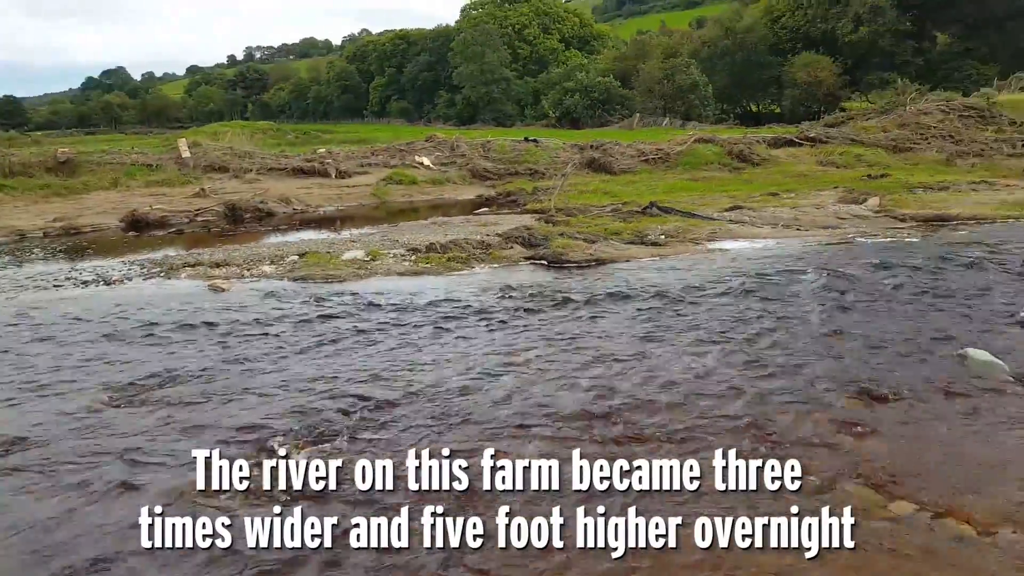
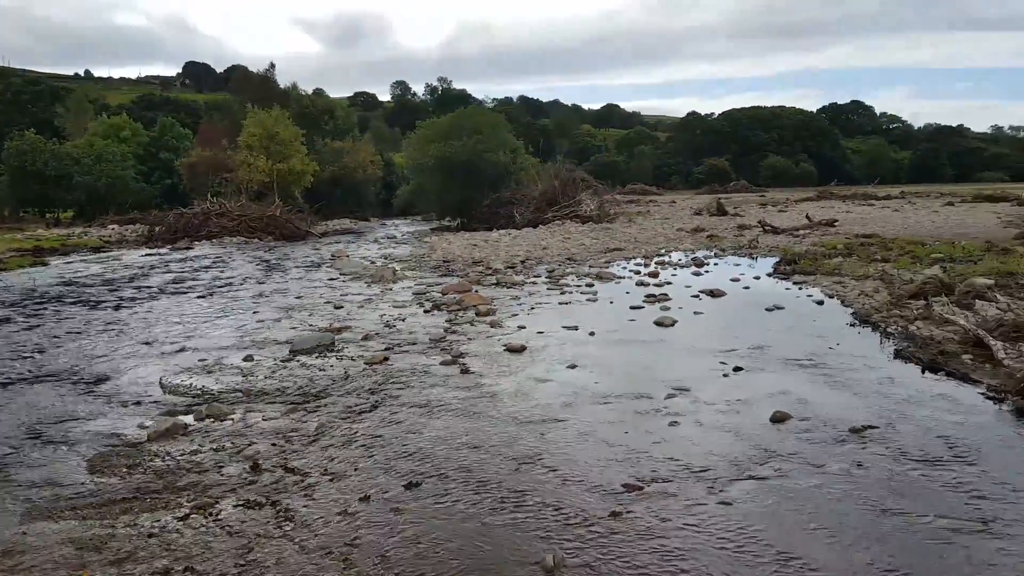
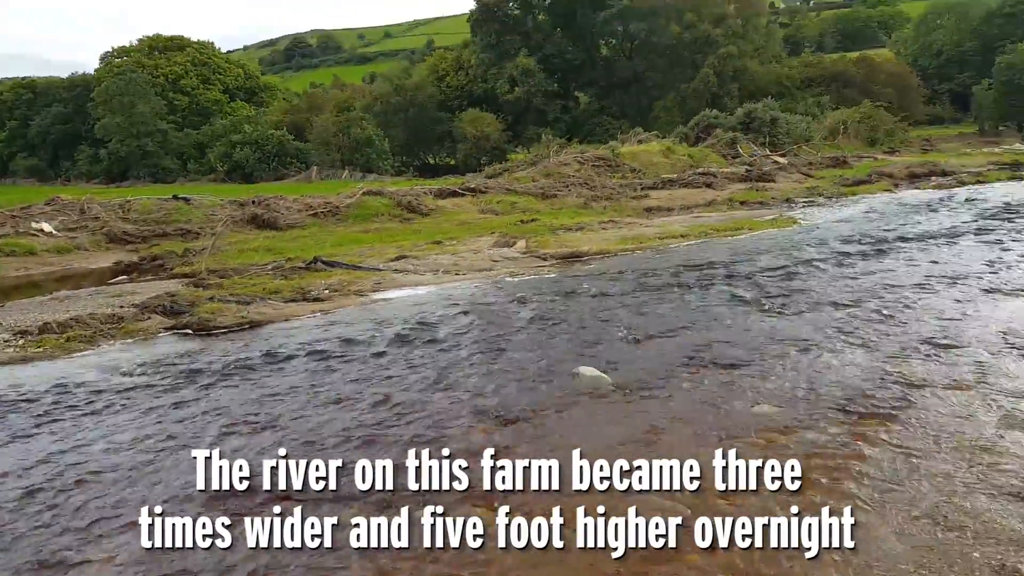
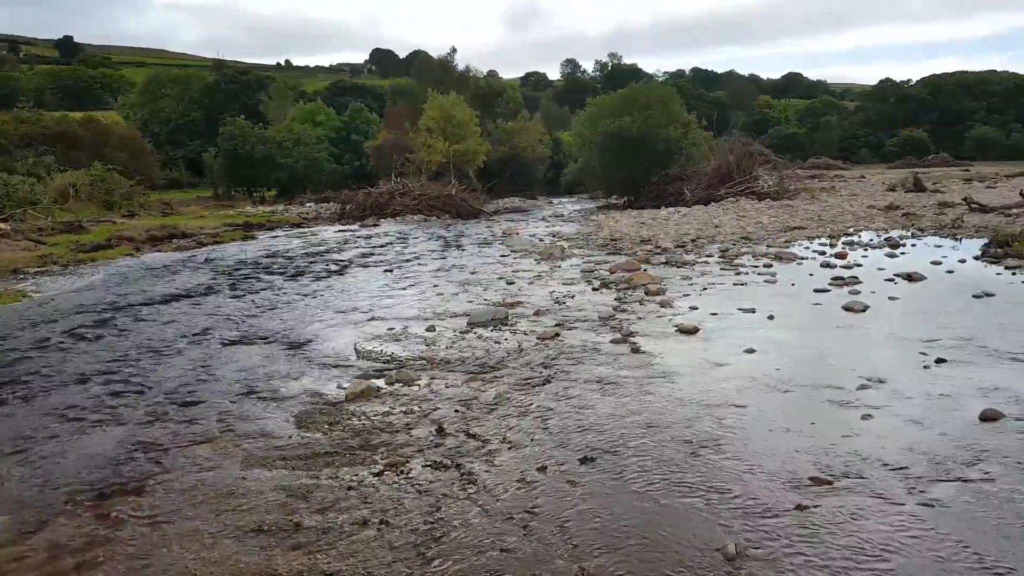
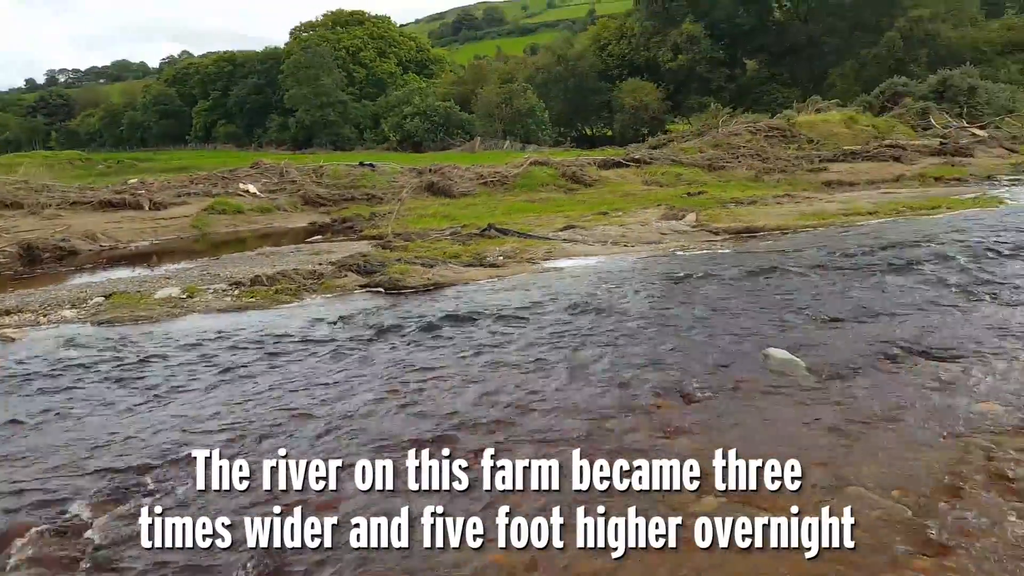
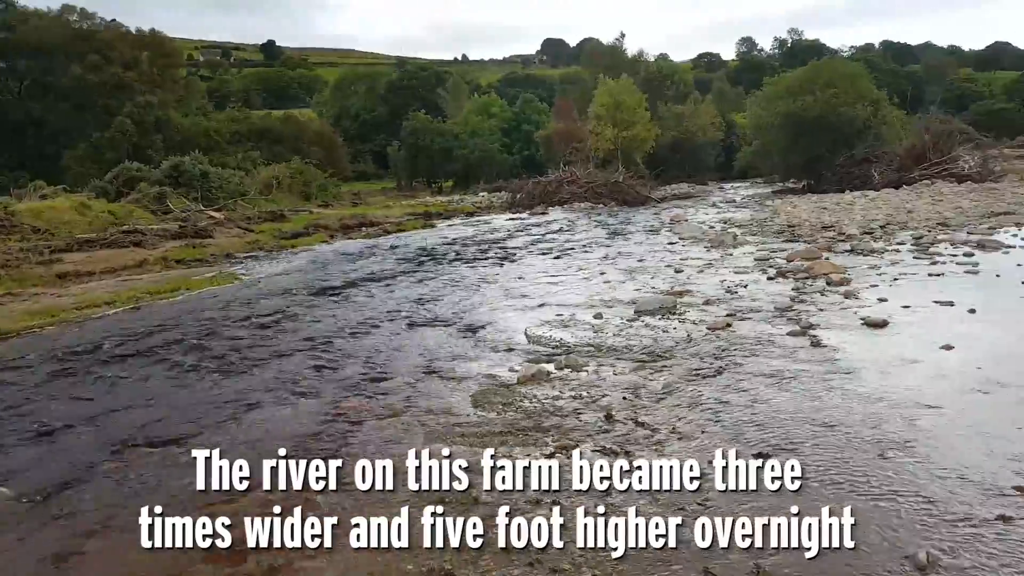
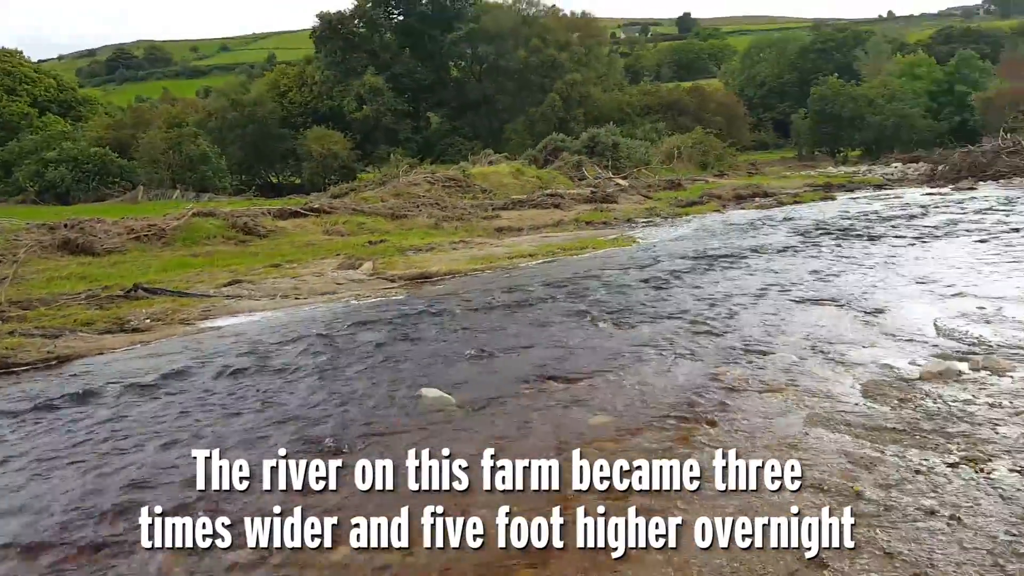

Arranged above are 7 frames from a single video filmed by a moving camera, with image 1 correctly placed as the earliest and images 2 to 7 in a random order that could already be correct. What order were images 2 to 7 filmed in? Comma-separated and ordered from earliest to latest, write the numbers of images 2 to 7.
5, 3, 7, 6, 4, 2
